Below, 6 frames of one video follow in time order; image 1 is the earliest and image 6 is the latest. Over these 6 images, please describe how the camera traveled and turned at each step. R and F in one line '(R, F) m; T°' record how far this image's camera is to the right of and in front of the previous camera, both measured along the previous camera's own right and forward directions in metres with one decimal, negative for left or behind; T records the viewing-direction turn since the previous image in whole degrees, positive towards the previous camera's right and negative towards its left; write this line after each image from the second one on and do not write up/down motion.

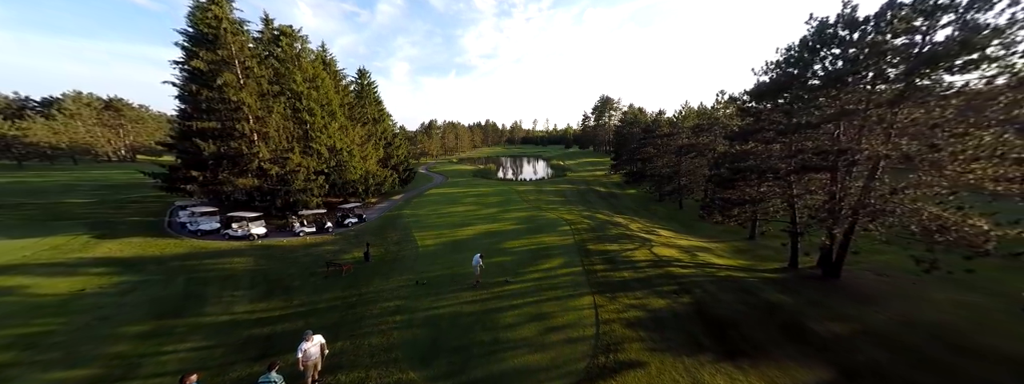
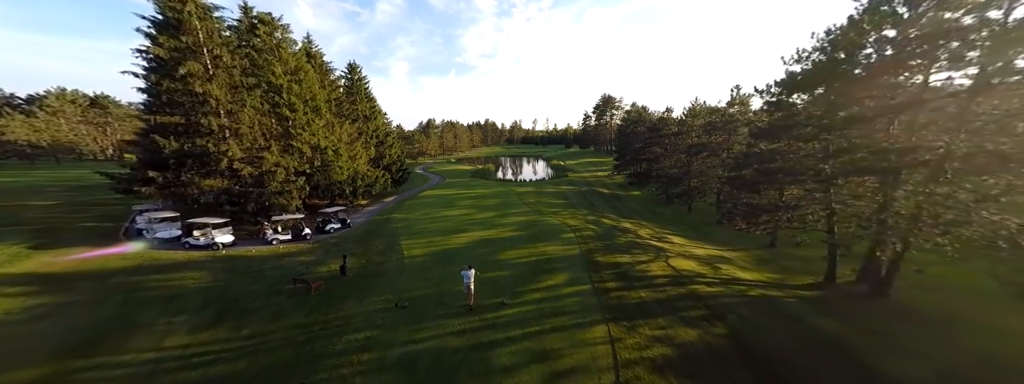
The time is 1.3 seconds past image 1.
(+0.1, +2.2) m; 0°
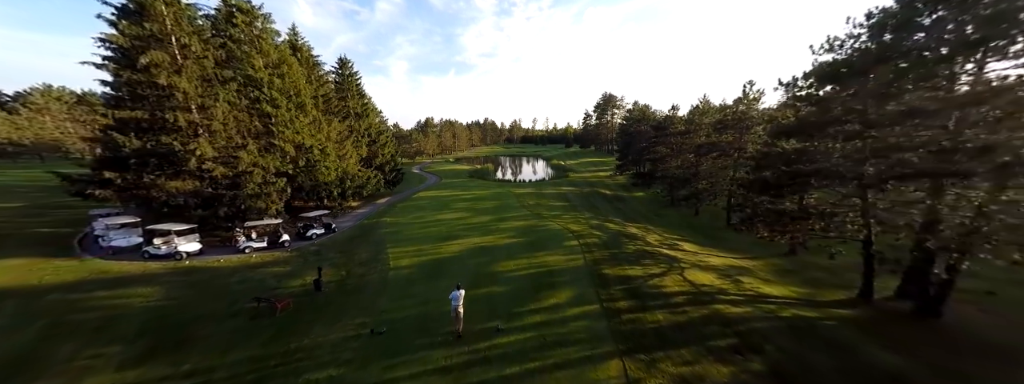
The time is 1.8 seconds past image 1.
(+0.1, +1.7) m; 0°
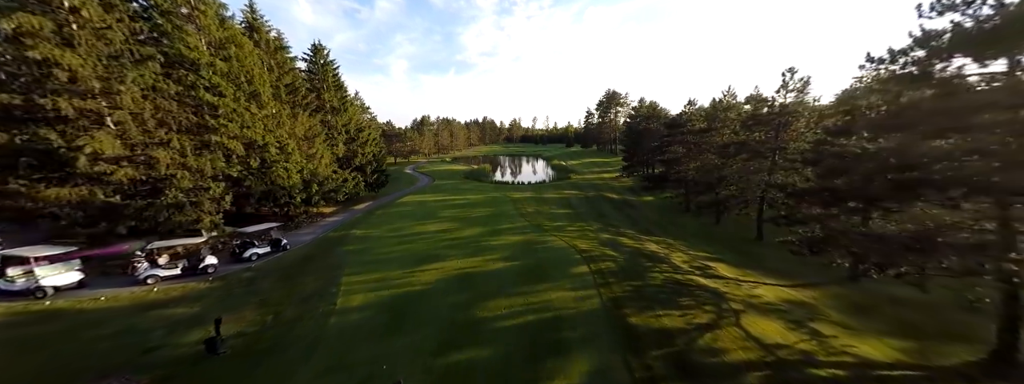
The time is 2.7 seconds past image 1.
(+0.4, +4.2) m; 0°
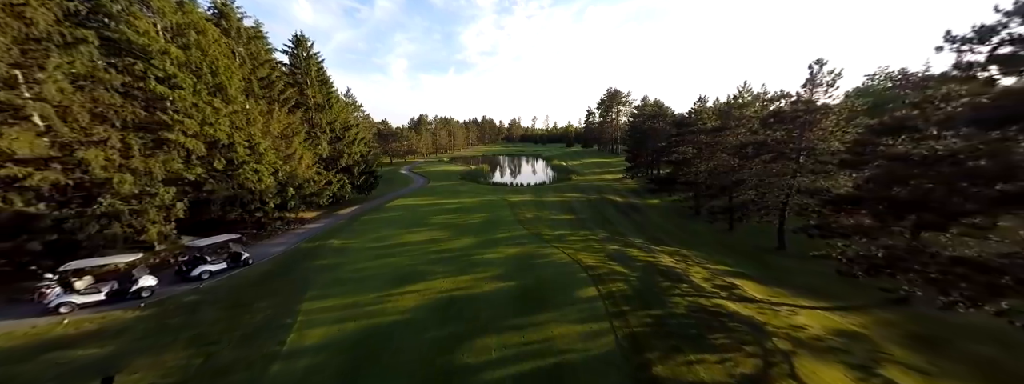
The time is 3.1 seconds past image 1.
(+0.2, +2.3) m; 0°
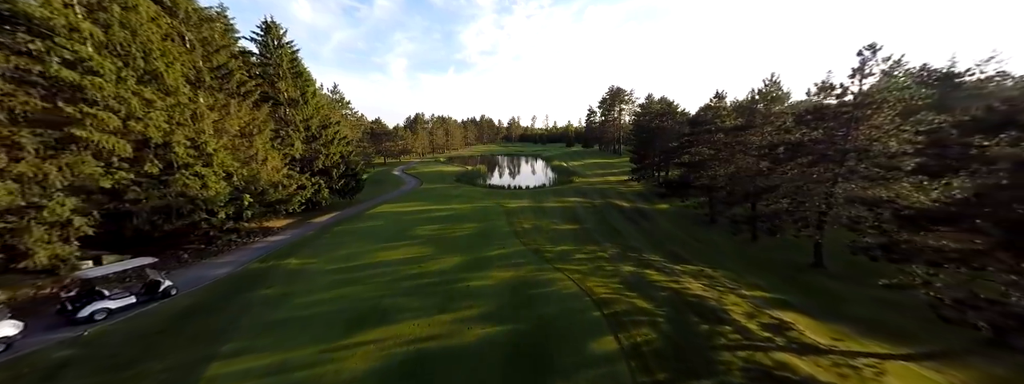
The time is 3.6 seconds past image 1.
(+0.3, +3.2) m; 0°
